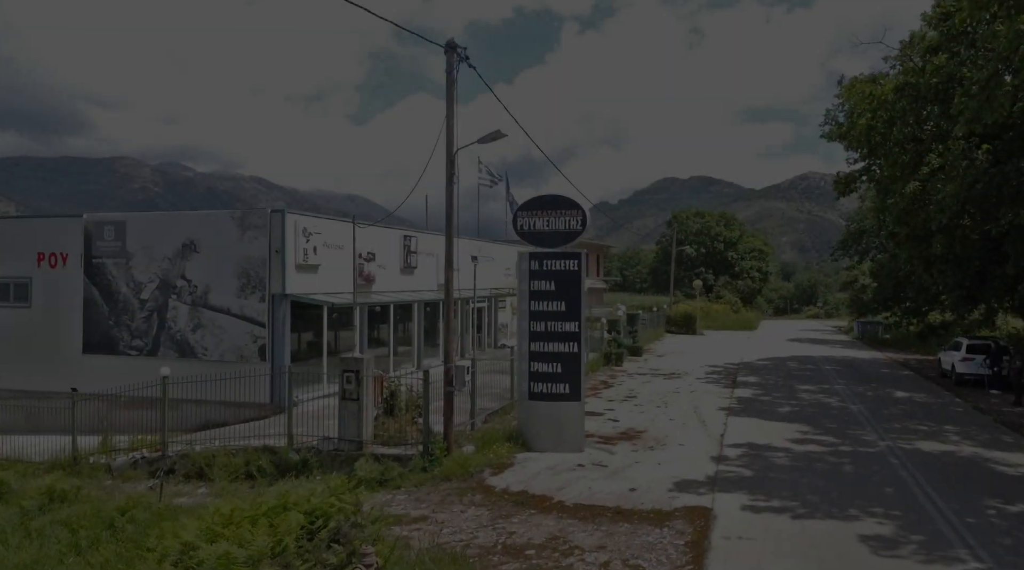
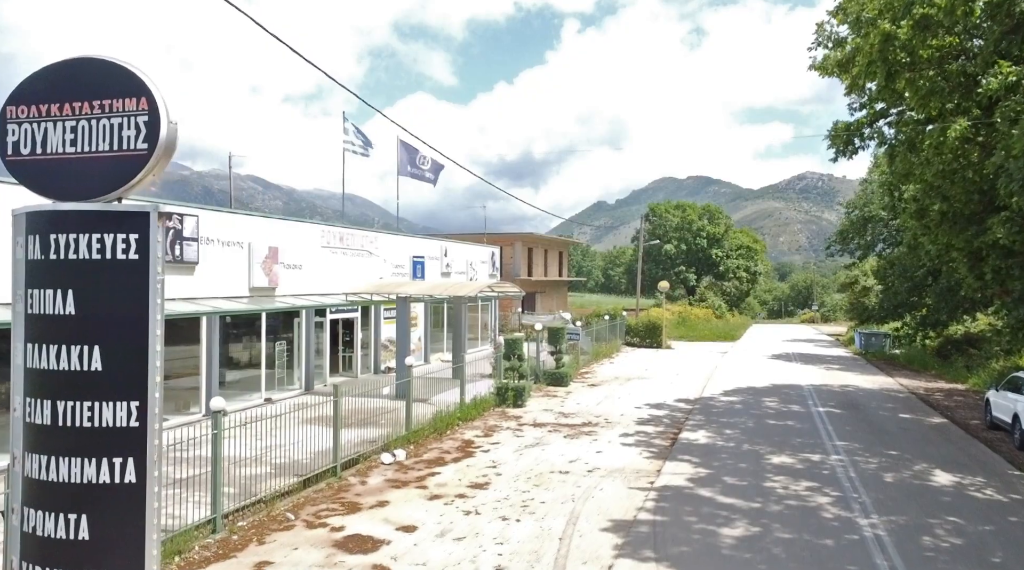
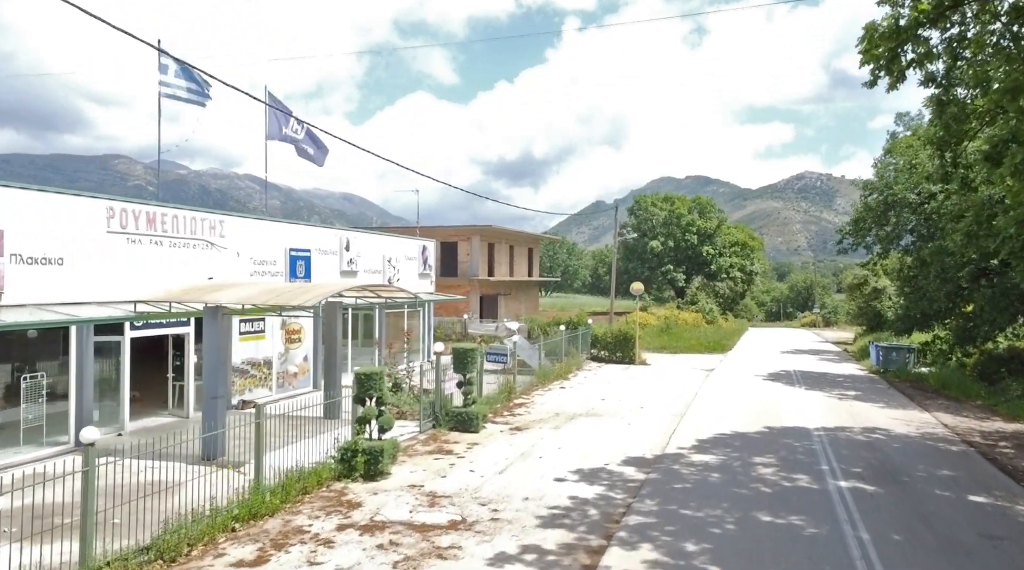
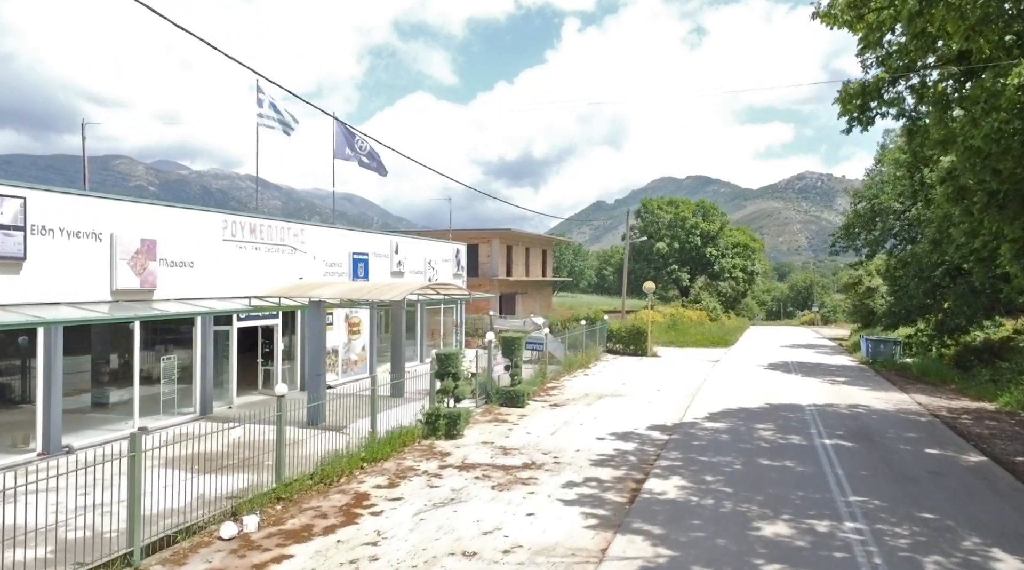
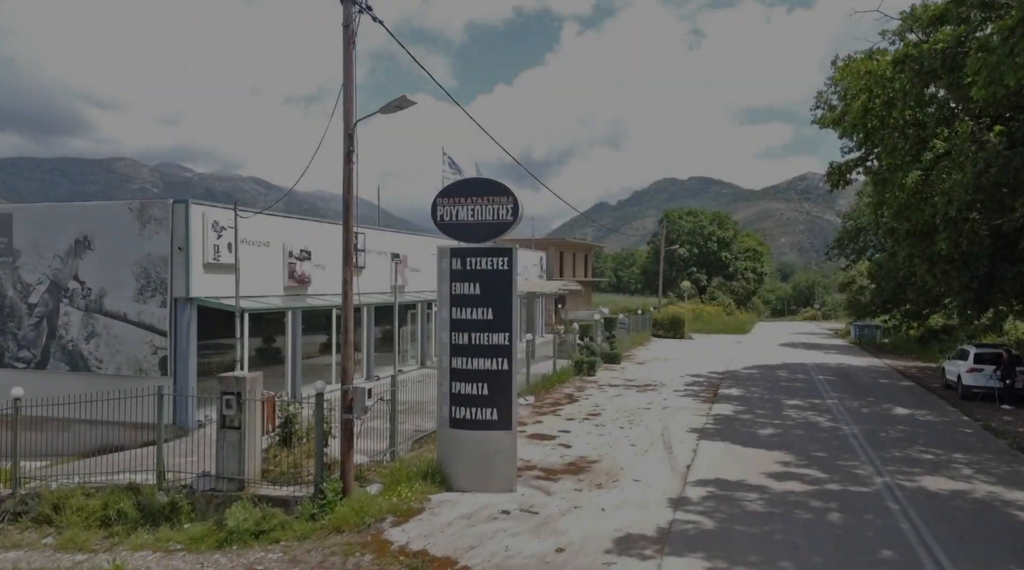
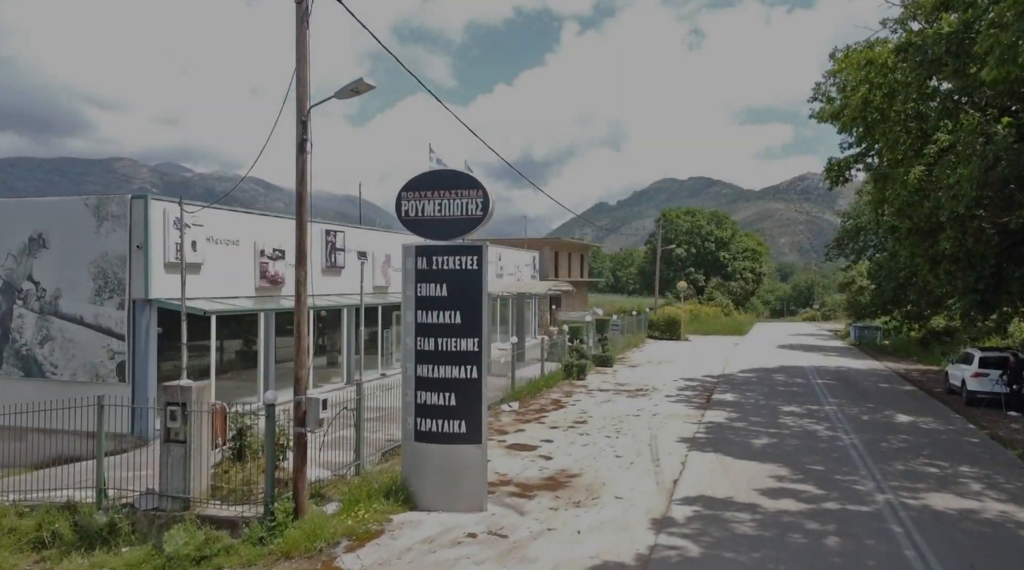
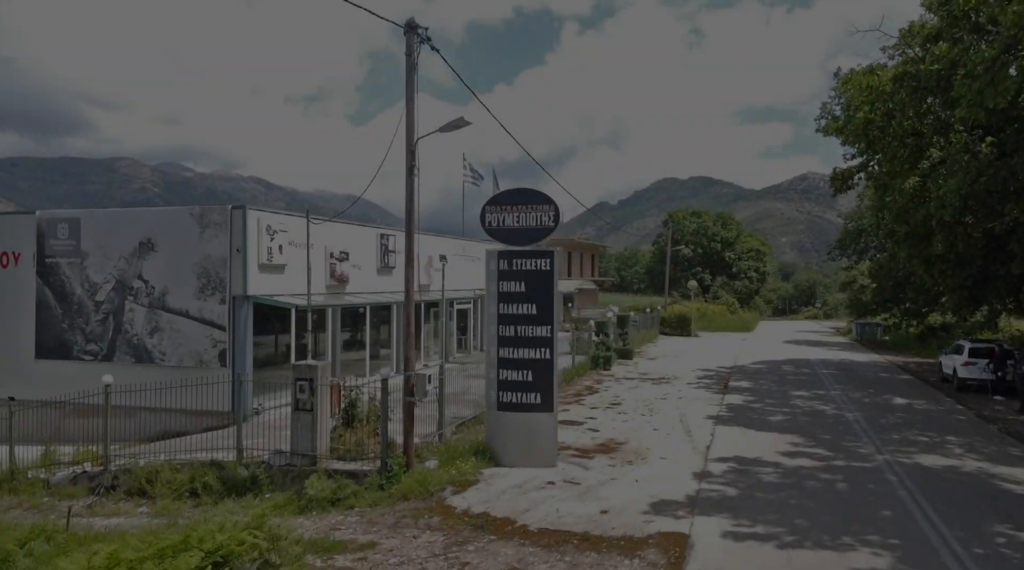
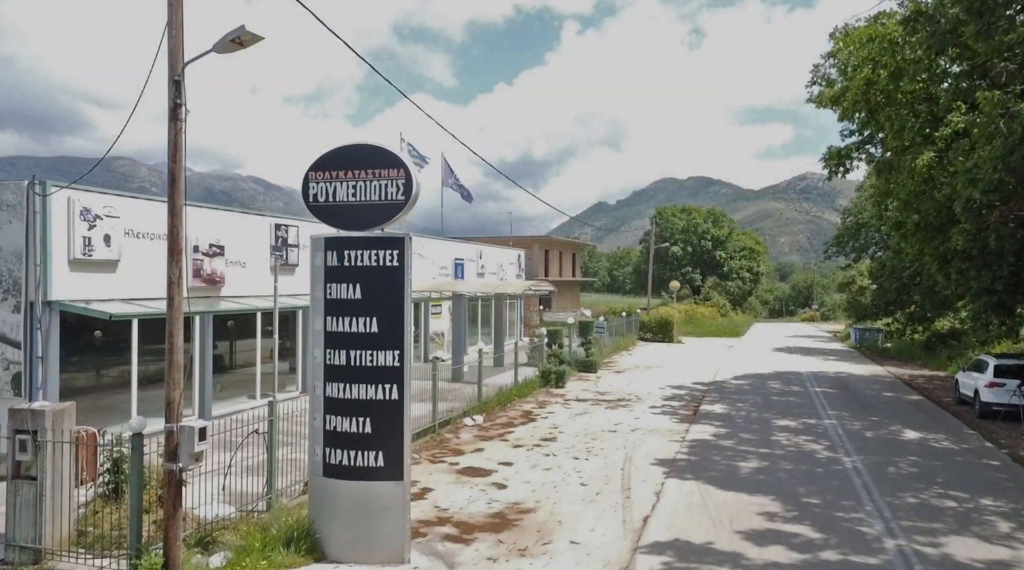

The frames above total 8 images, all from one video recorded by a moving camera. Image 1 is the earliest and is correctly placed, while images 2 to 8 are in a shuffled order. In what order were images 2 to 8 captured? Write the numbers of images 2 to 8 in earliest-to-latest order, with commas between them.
7, 5, 6, 8, 2, 4, 3
